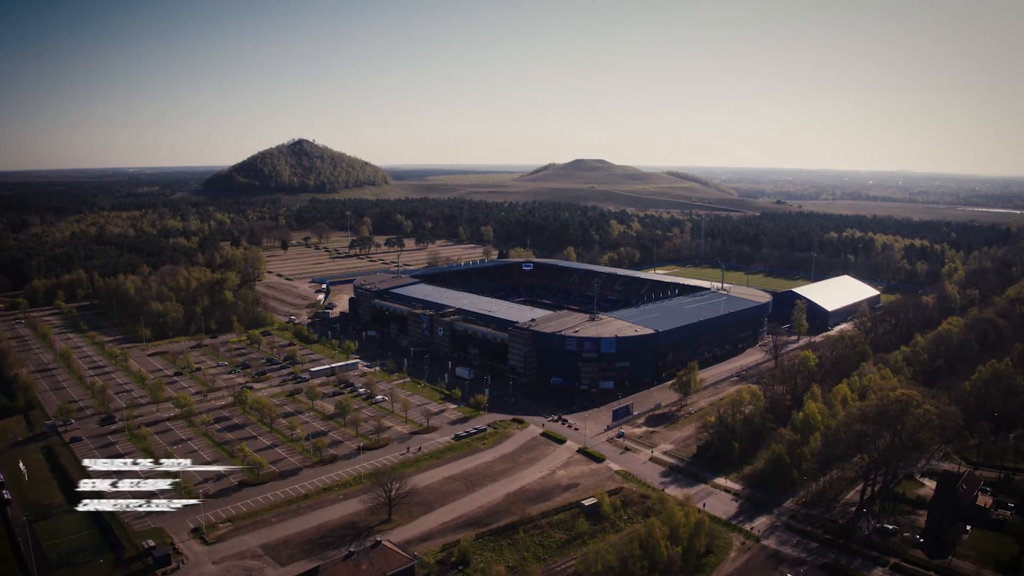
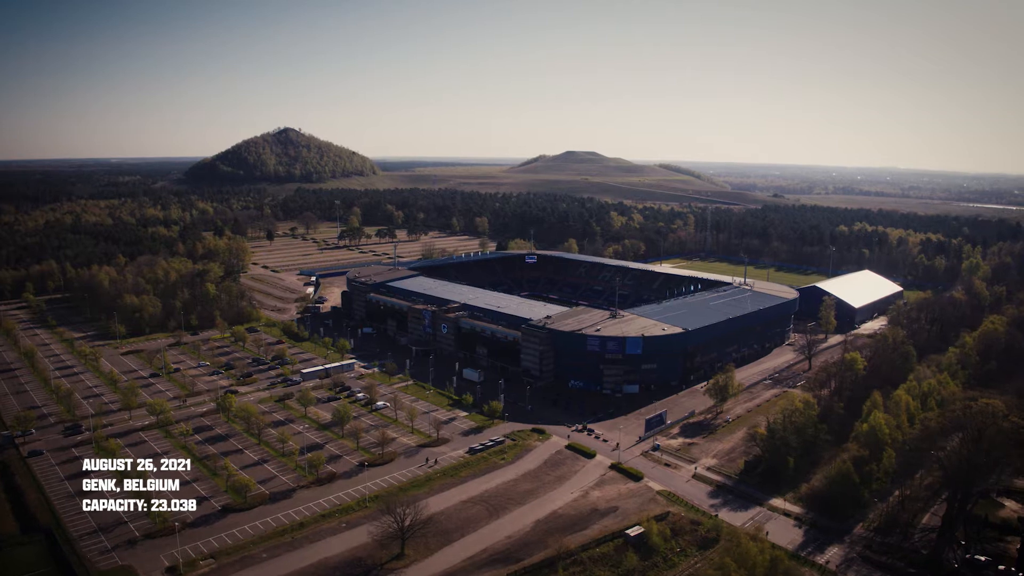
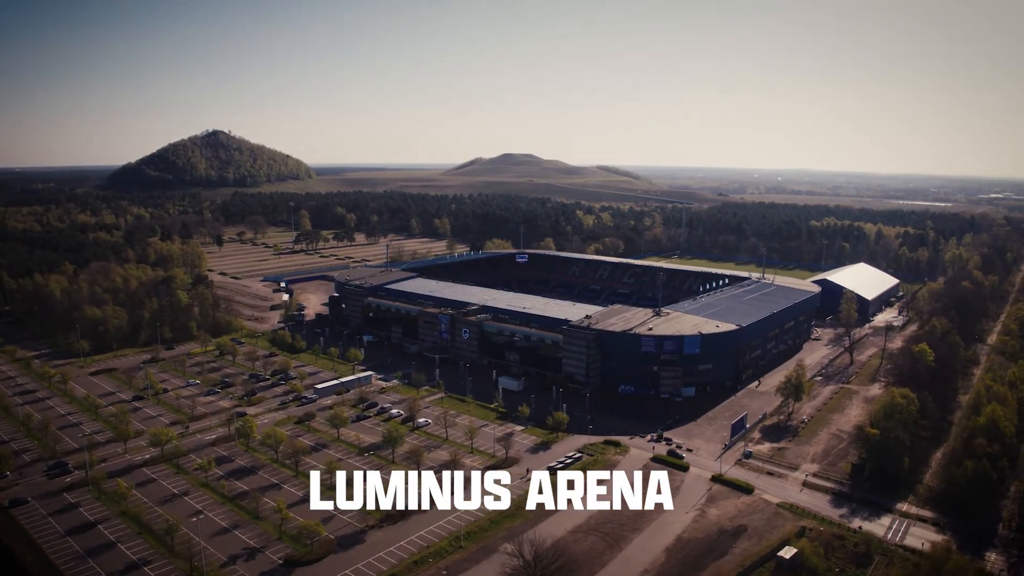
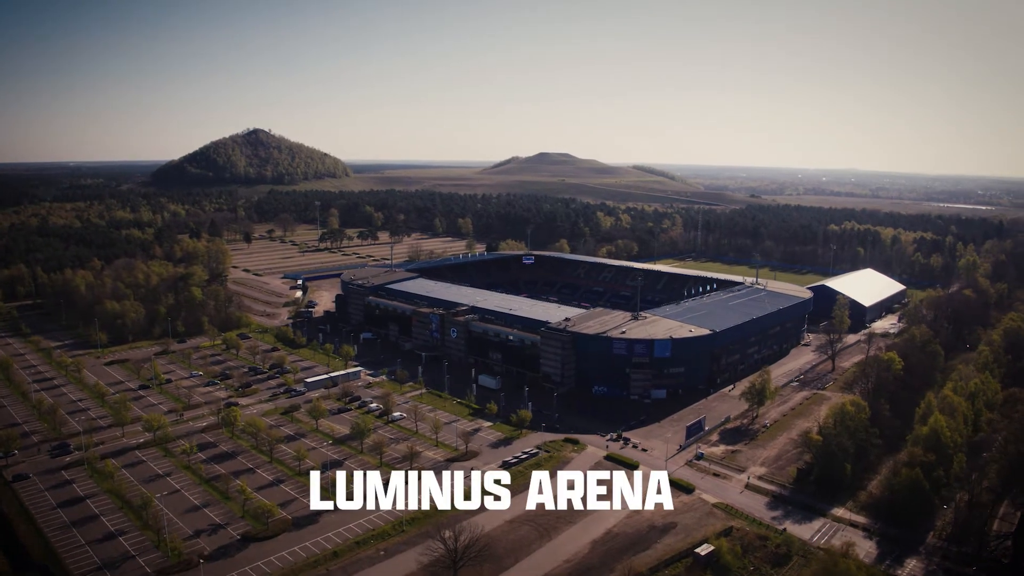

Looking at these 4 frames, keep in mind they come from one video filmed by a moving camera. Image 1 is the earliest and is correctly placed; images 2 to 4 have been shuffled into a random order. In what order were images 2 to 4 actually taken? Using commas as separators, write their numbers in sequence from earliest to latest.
2, 4, 3
